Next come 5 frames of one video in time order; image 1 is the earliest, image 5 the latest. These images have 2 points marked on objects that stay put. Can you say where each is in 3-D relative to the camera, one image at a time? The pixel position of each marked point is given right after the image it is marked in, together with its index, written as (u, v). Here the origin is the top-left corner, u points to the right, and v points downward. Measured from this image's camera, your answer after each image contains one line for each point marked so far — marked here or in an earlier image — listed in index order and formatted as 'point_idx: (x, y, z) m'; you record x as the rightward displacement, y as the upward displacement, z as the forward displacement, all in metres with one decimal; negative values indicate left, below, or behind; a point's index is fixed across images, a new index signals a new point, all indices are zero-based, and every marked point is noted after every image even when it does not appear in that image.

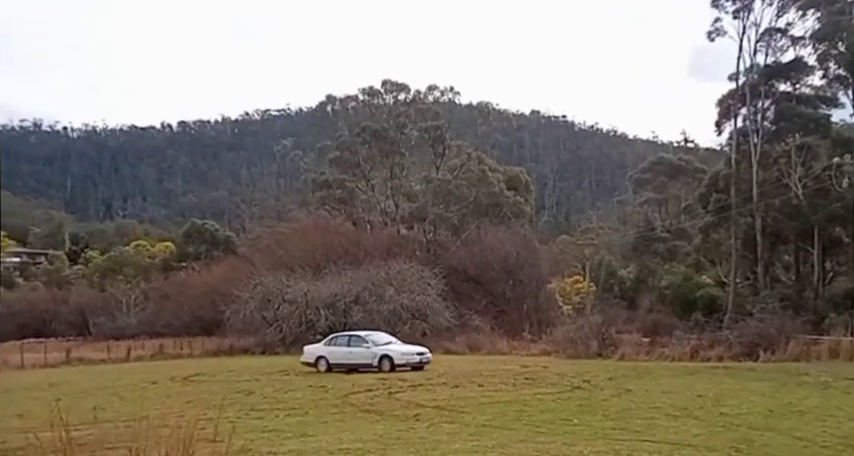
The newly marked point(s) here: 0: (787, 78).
0: (+18.2, +7.5, +37.3) m
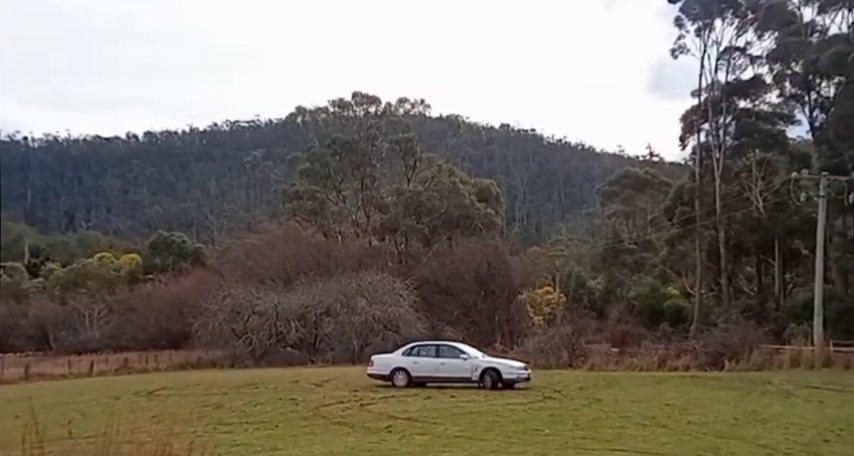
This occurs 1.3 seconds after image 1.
0: (+16.6, +6.8, +38.5) m
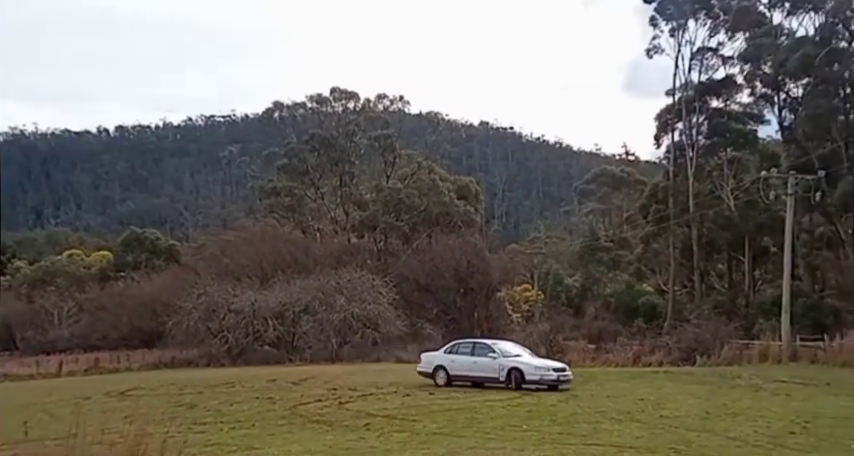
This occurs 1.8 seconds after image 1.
0: (+15.3, +6.9, +39.2) m
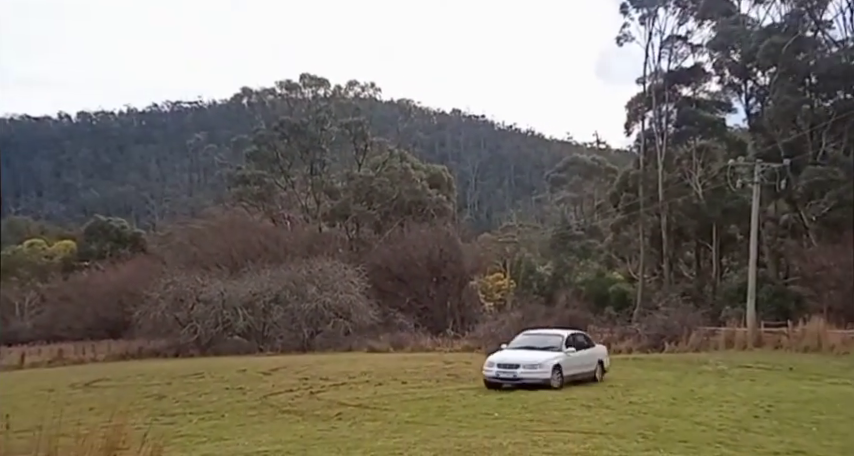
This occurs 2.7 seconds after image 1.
0: (+13.8, +7.6, +39.6) m
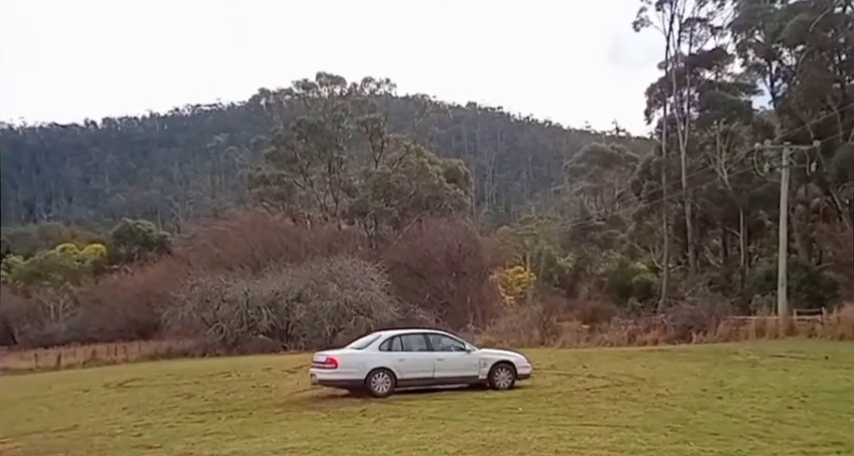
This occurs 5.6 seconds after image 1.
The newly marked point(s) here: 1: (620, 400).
0: (+14.9, +8.3, +38.6) m
1: (+5.2, -4.8, +20.6) m
